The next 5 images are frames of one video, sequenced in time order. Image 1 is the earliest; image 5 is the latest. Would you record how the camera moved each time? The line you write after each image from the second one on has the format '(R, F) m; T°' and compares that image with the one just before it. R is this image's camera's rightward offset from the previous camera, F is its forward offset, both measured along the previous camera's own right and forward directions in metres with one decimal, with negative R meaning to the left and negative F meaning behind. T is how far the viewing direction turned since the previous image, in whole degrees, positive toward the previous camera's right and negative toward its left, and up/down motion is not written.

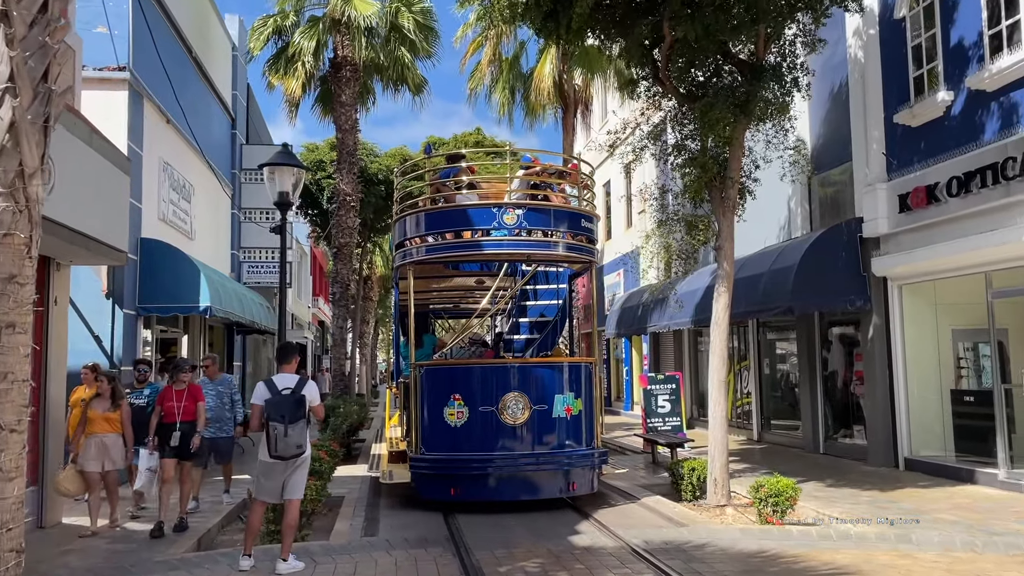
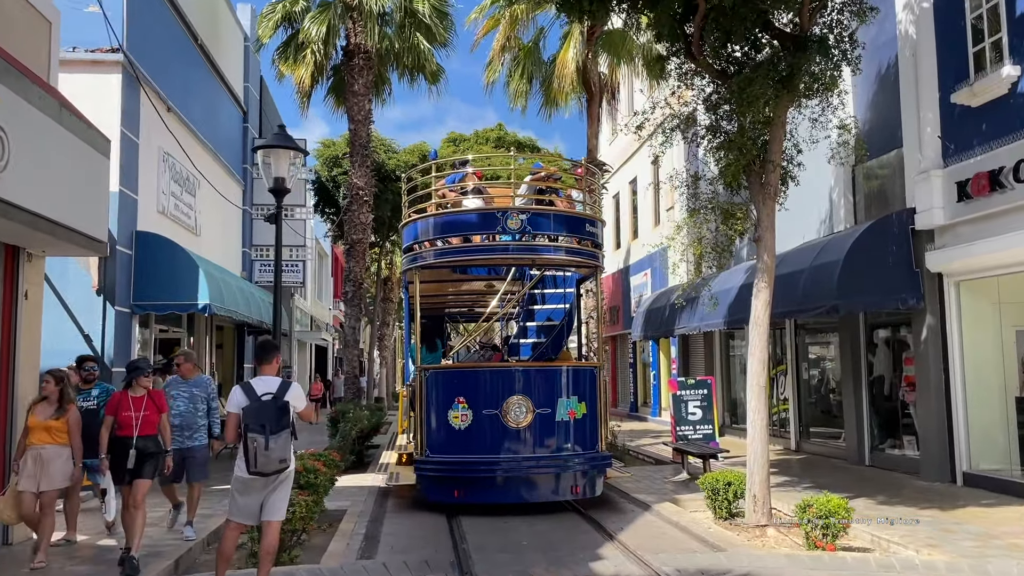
(+0.1, +0.9) m; -2°
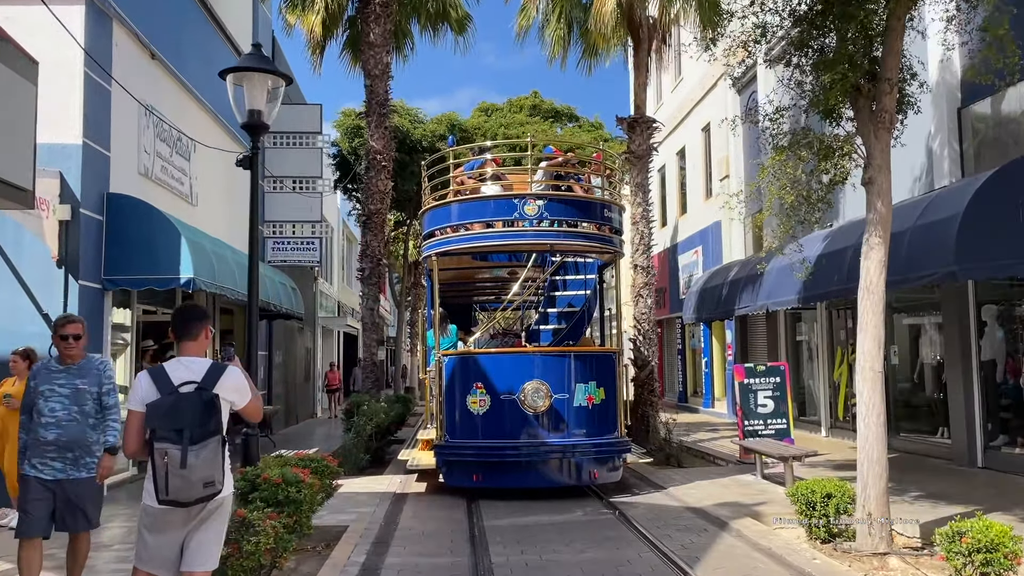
(0.0, +1.9) m; -3°
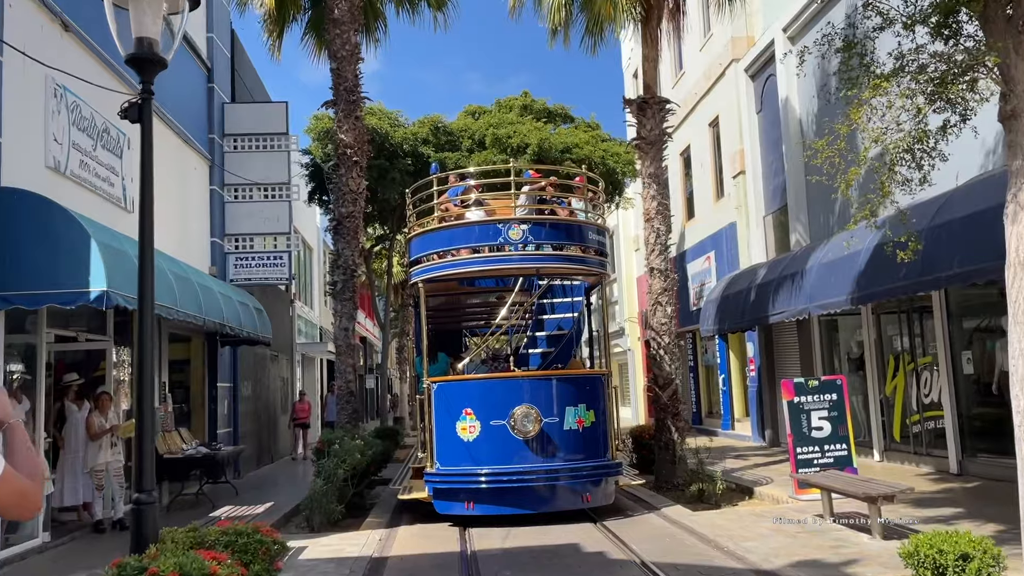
(-0.1, +2.0) m; +1°
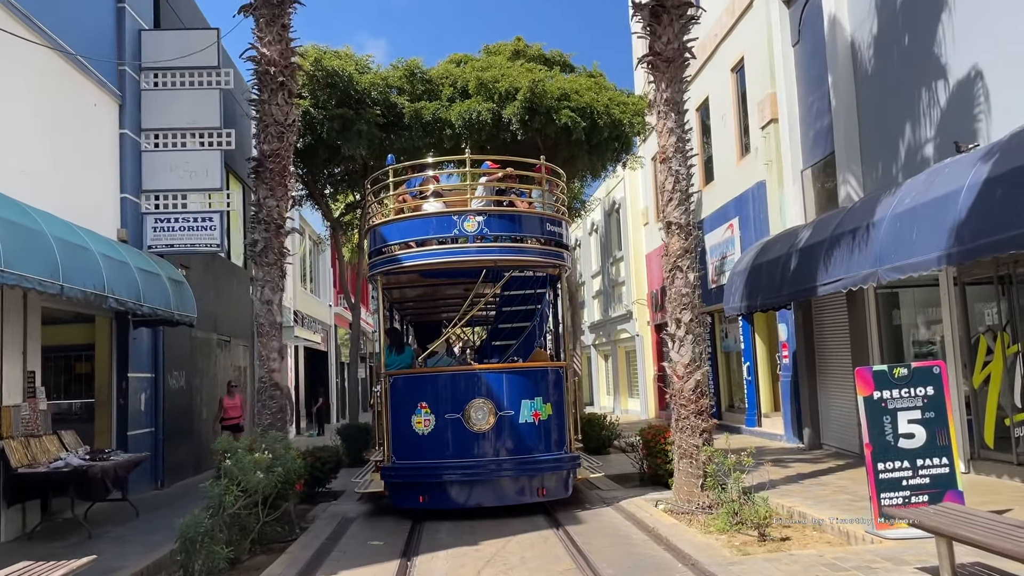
(+0.4, +2.8) m; 0°
